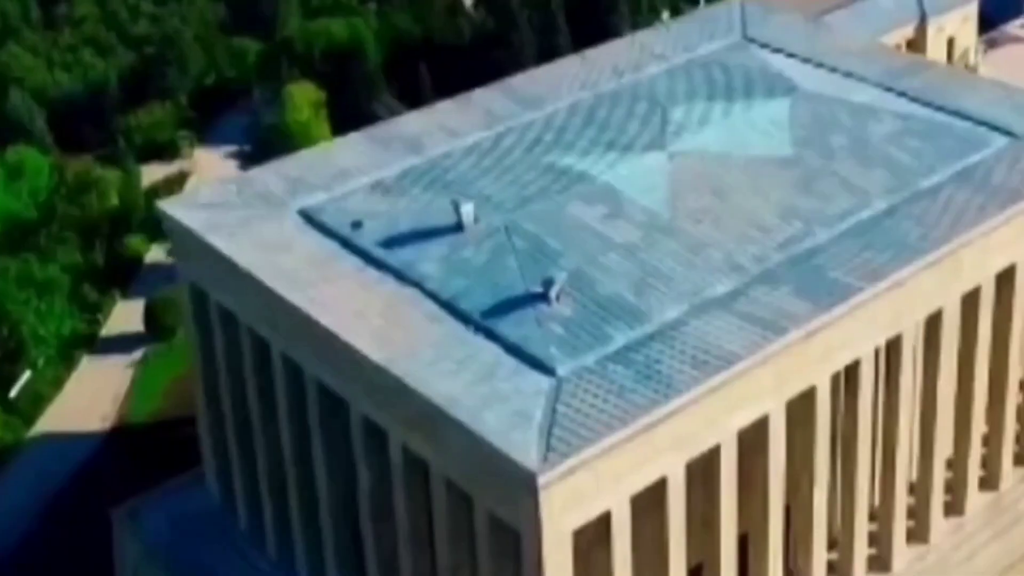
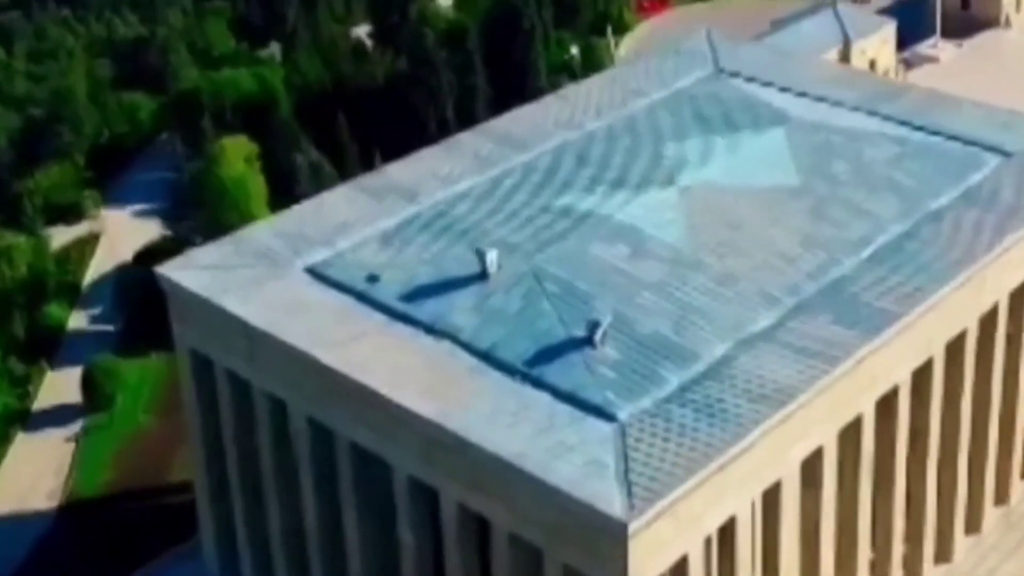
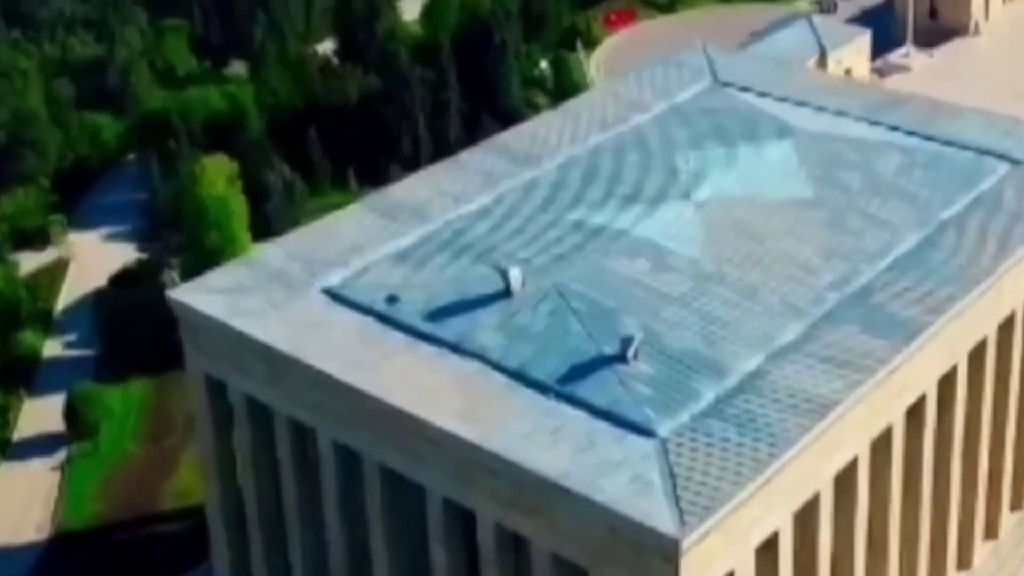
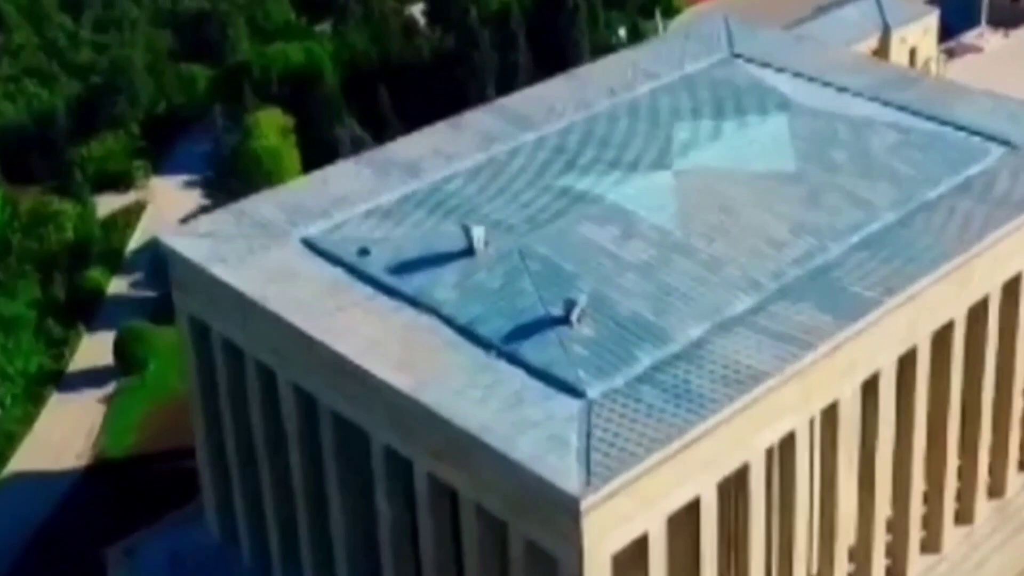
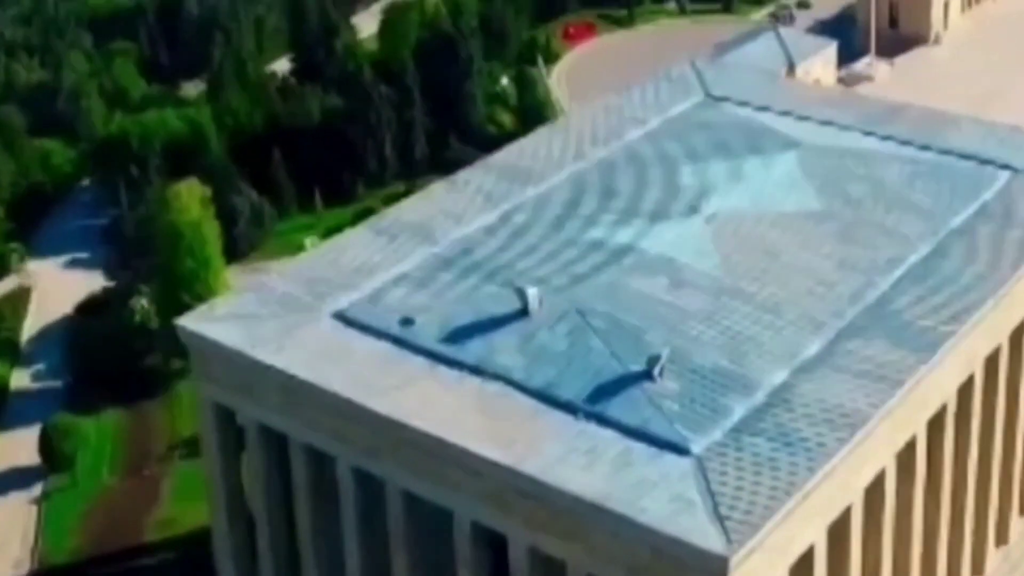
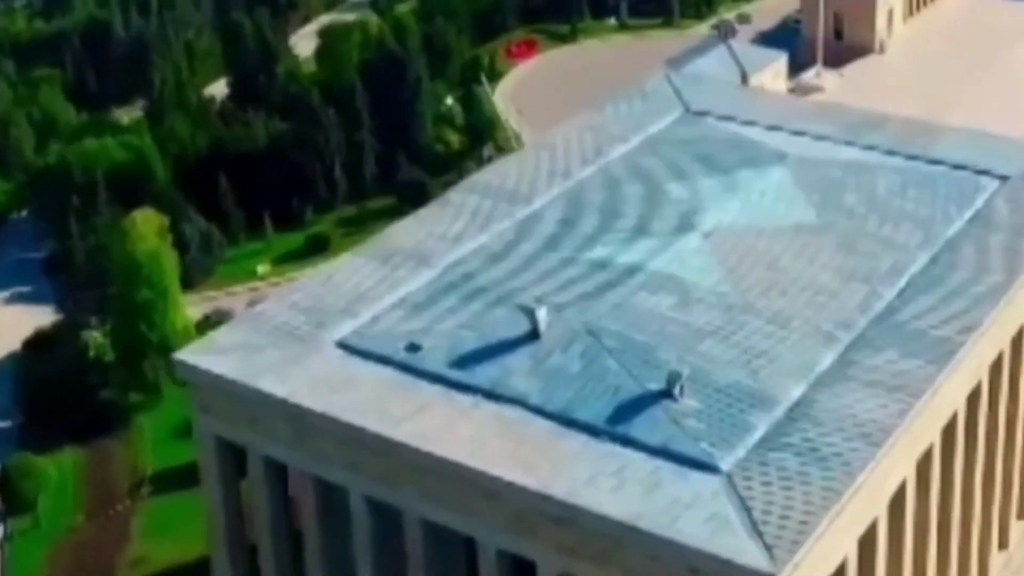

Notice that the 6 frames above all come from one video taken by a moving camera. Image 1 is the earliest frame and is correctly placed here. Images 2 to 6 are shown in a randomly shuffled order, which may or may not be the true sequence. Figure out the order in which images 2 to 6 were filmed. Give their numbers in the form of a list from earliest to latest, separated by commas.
4, 2, 3, 5, 6
